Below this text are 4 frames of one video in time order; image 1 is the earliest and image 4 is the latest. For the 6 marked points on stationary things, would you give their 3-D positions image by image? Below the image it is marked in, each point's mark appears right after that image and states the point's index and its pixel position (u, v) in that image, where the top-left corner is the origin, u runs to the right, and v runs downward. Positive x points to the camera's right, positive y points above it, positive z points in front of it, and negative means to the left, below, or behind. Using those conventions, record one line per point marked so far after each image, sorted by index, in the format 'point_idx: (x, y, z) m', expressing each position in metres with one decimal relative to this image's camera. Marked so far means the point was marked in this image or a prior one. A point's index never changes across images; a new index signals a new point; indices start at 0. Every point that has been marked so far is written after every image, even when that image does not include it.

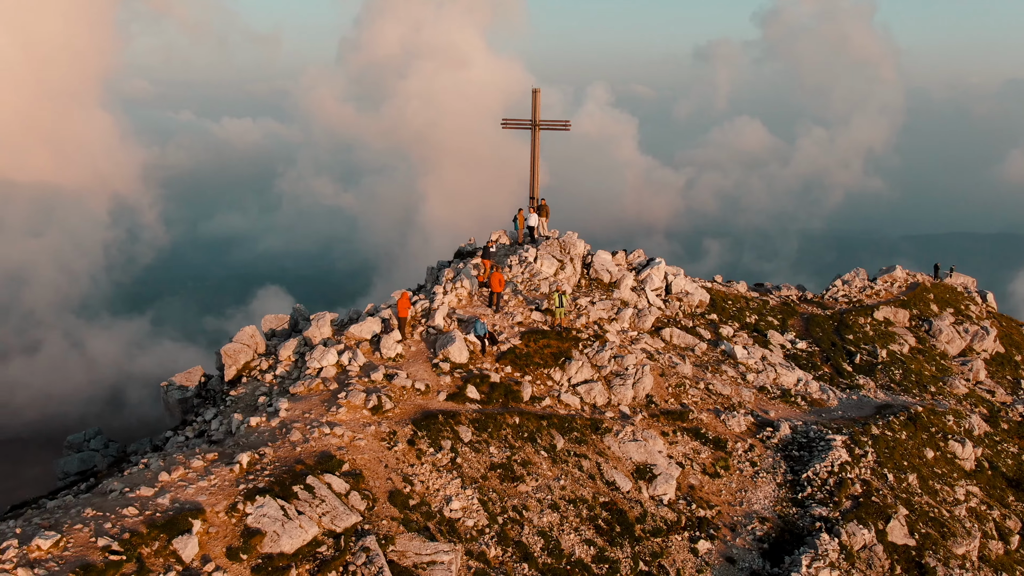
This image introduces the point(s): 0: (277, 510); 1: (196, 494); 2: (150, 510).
0: (-5.8, -5.4, +19.5) m
1: (-7.8, -5.1, +19.7) m
2: (-8.6, -5.2, +18.8) m
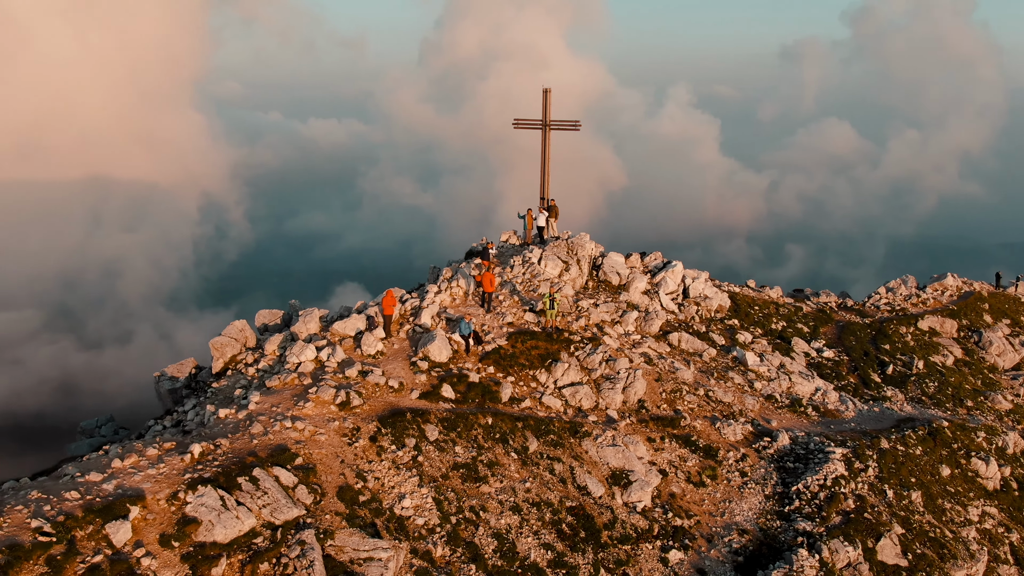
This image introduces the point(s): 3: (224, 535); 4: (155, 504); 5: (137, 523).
0: (-7.4, -5.3, +19.9) m
1: (-9.4, -4.9, +20.3) m
2: (-10.2, -5.0, +19.5) m
3: (-6.9, -6.0, +19.2) m
4: (-8.8, -5.3, +19.7) m
5: (-8.9, -5.6, +18.9) m
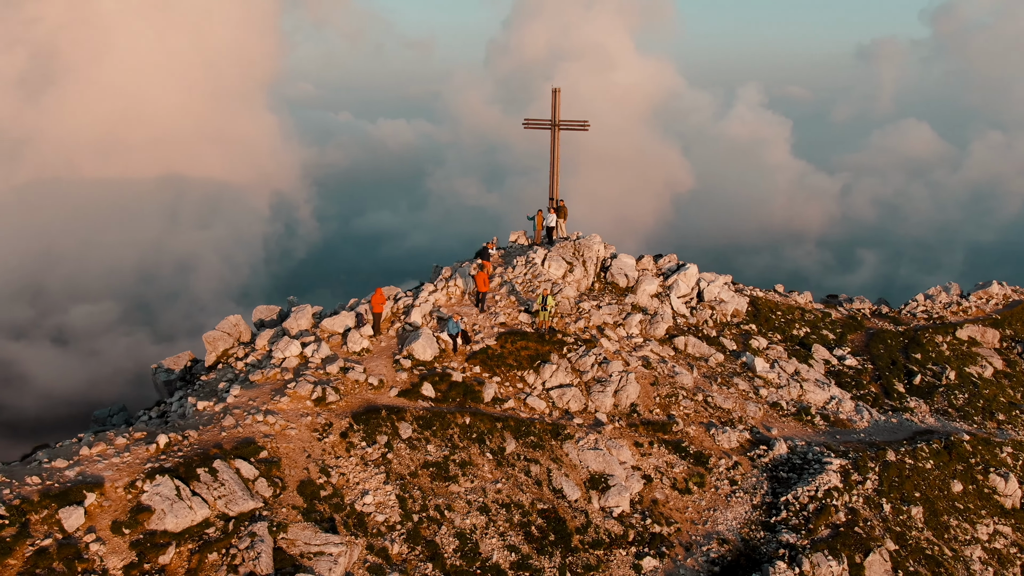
0: (-8.7, -5.1, +20.4) m
1: (-10.7, -4.7, +20.9) m
2: (-11.6, -4.8, +20.1) m
3: (-8.3, -5.8, +19.7) m
4: (-10.1, -5.1, +20.2) m
5: (-10.3, -5.4, +19.5) m
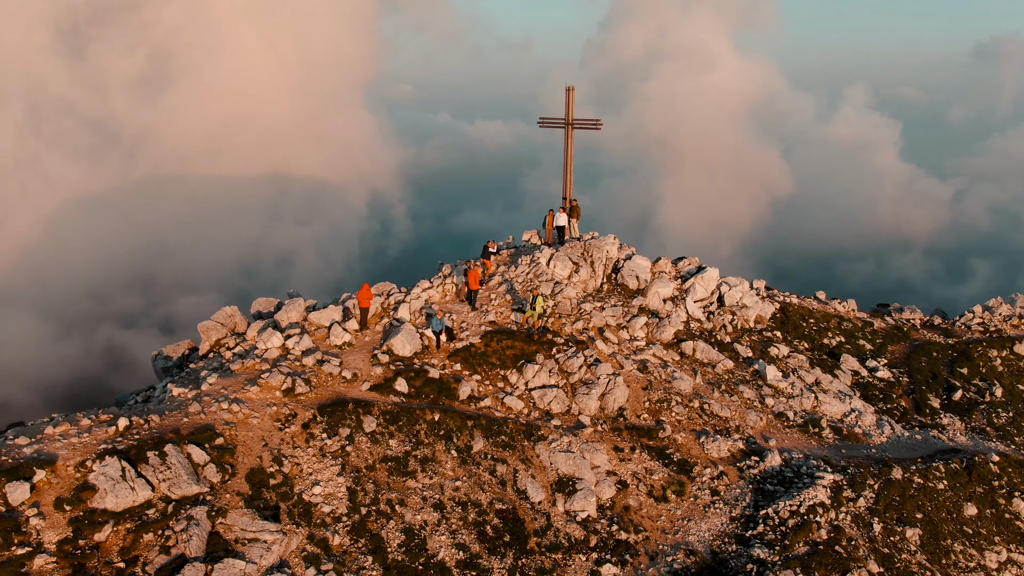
0: (-10.5, -4.8, +21.2) m
1: (-12.4, -4.4, +21.9) m
2: (-13.3, -4.5, +21.2) m
3: (-10.2, -5.5, +20.4) m
4: (-11.9, -4.8, +21.2) m
5: (-12.1, -5.0, +20.5) m
